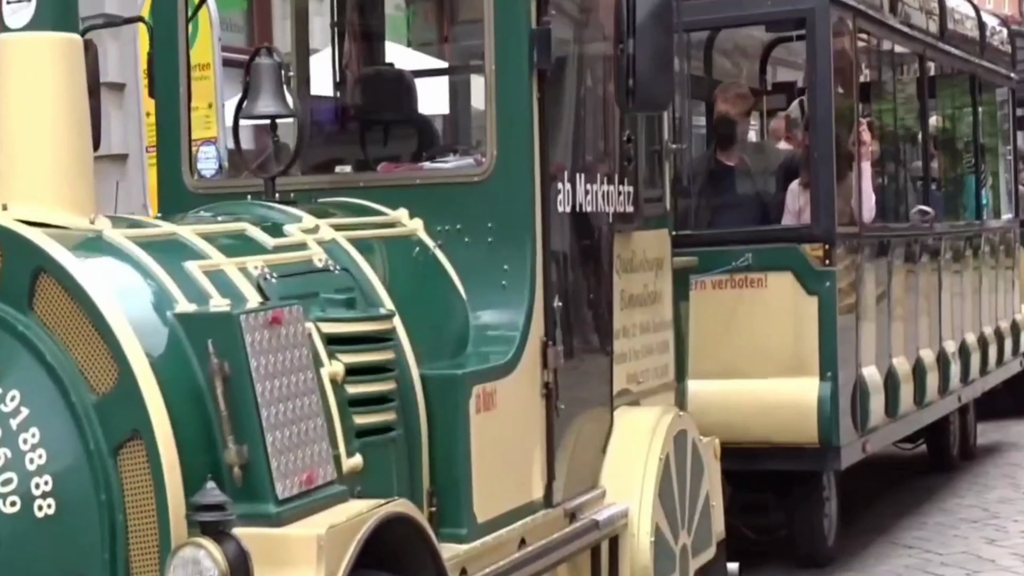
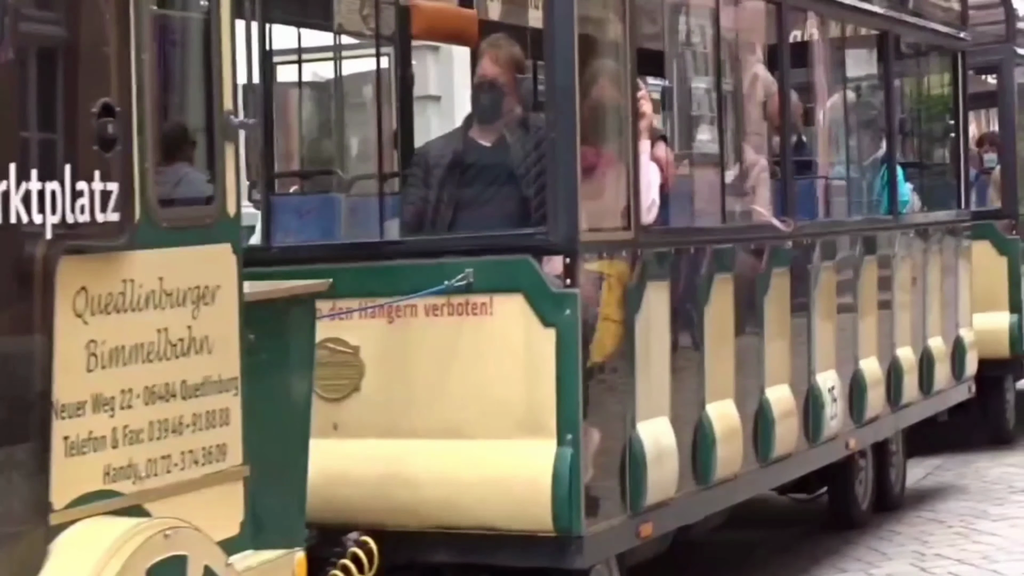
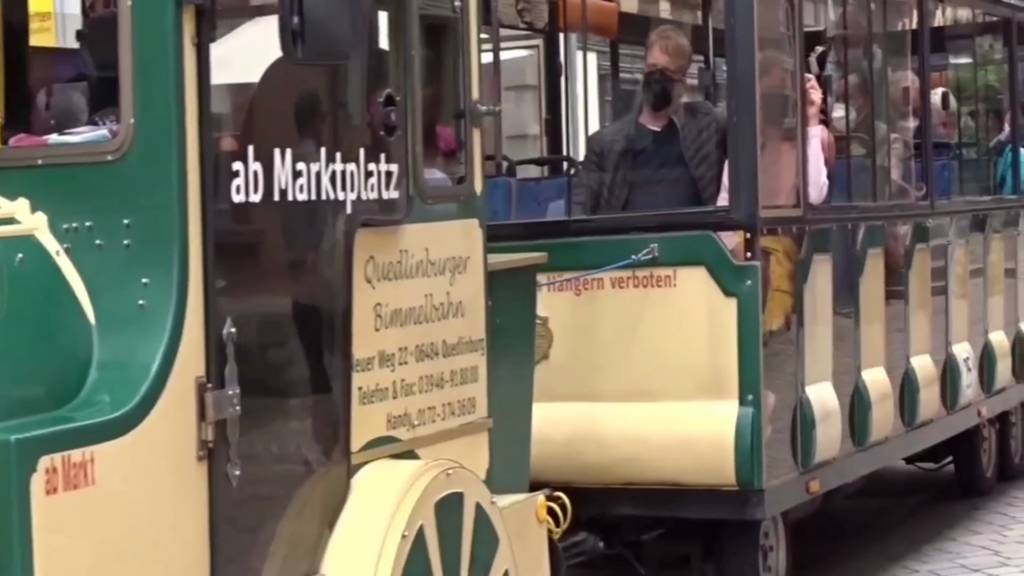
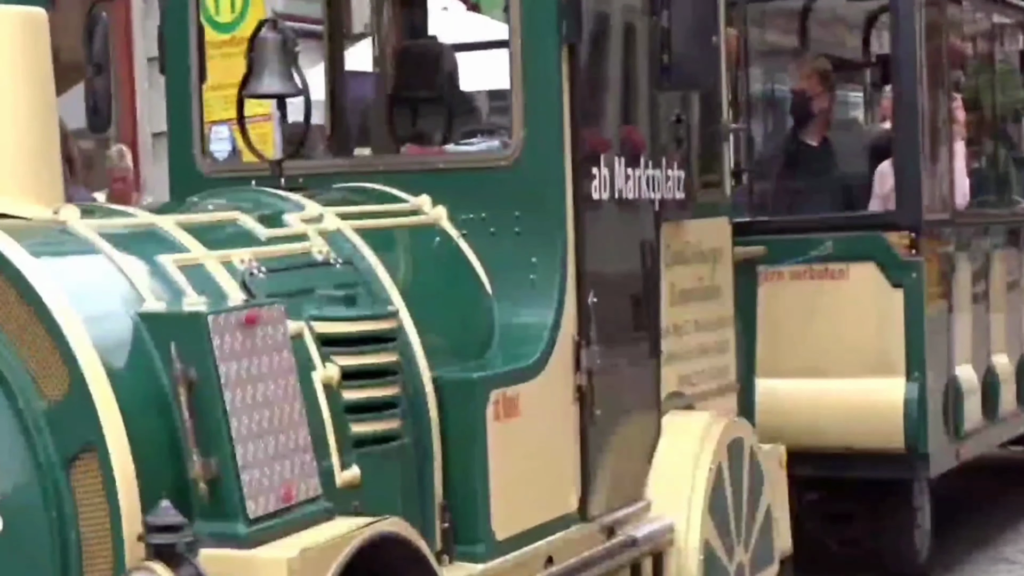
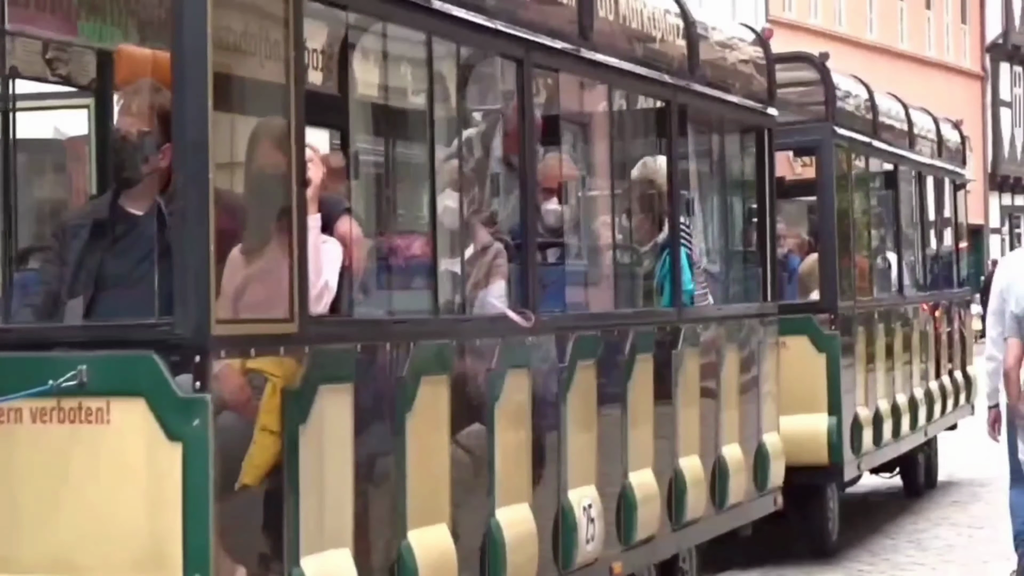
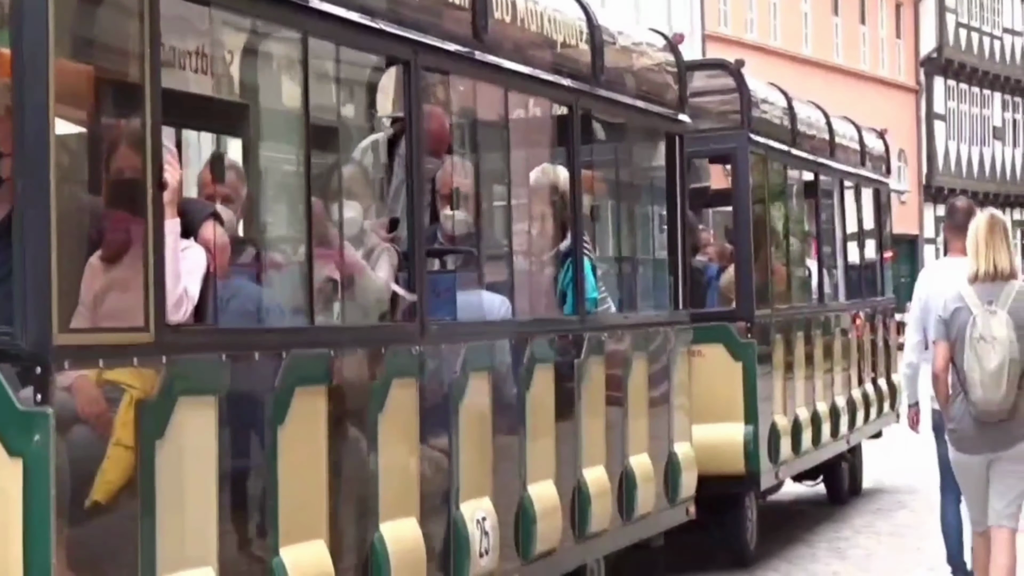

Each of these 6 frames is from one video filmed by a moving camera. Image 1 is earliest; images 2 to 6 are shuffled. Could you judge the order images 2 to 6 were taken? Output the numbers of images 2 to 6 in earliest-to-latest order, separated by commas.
4, 3, 2, 5, 6
